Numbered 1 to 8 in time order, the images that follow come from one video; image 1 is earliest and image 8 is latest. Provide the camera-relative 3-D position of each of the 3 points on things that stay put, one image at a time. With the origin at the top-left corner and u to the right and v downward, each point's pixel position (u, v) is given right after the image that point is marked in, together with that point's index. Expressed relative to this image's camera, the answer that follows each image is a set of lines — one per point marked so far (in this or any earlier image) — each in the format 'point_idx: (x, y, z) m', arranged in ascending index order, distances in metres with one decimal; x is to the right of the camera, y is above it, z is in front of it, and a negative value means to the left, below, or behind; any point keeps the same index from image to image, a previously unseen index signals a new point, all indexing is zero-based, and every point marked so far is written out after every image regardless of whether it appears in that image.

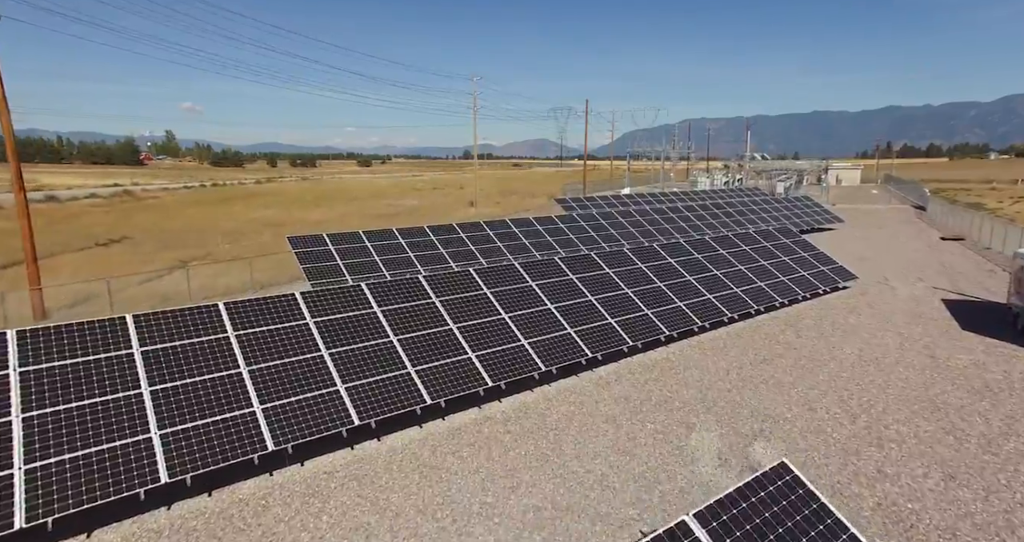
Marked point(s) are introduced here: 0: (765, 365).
0: (+8.3, -3.1, +16.9) m
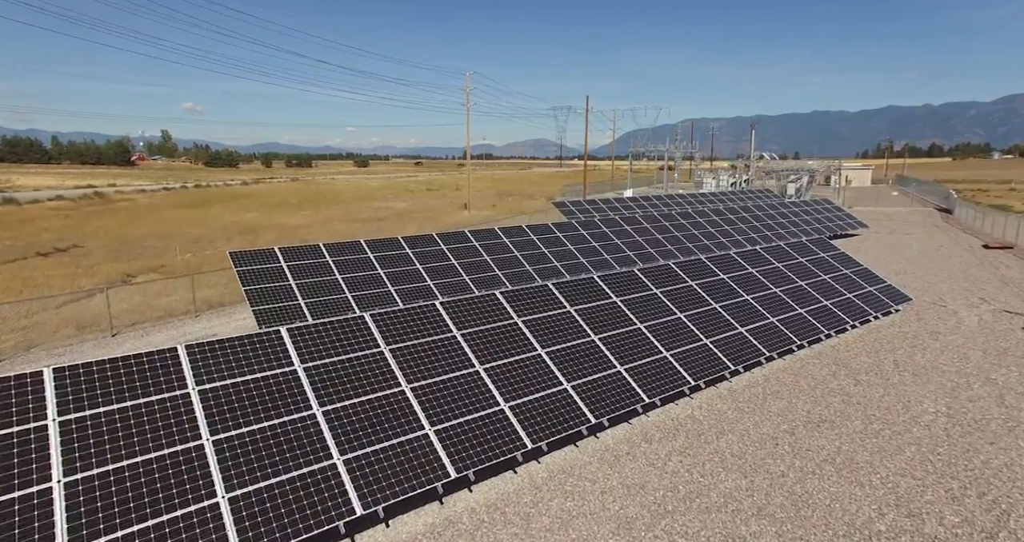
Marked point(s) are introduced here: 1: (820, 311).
0: (+7.8, -4.0, +12.8) m
1: (+11.7, -1.5, +19.5) m
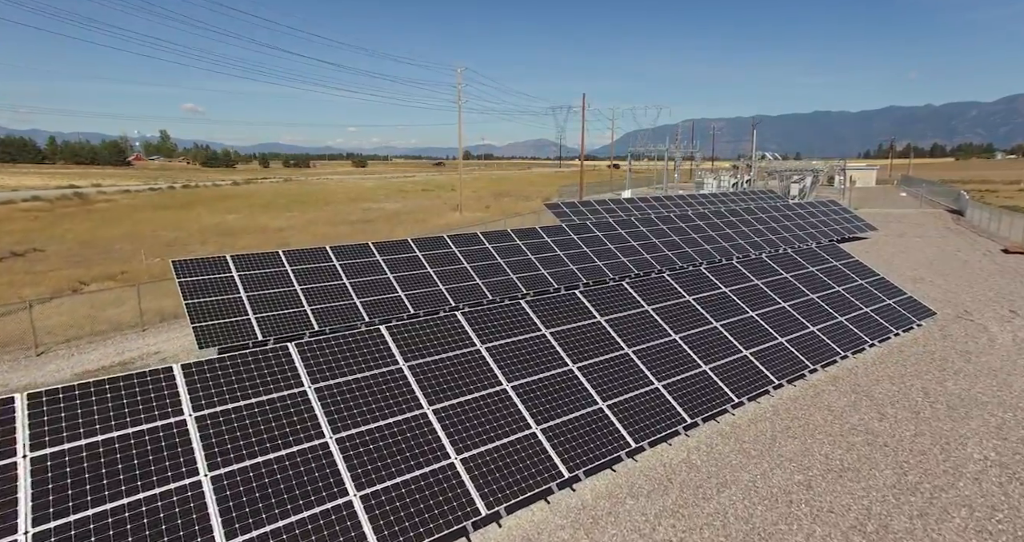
0: (+6.9, -4.4, +10.6) m
1: (+10.9, -1.9, +17.2) m
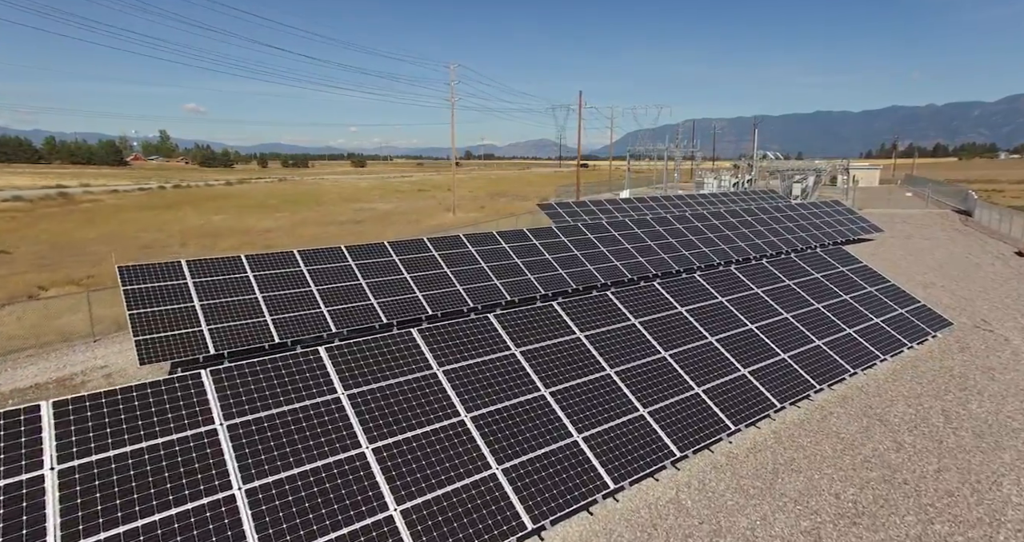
0: (+6.2, -4.6, +9.0) m
1: (+10.1, -2.1, +15.7) m
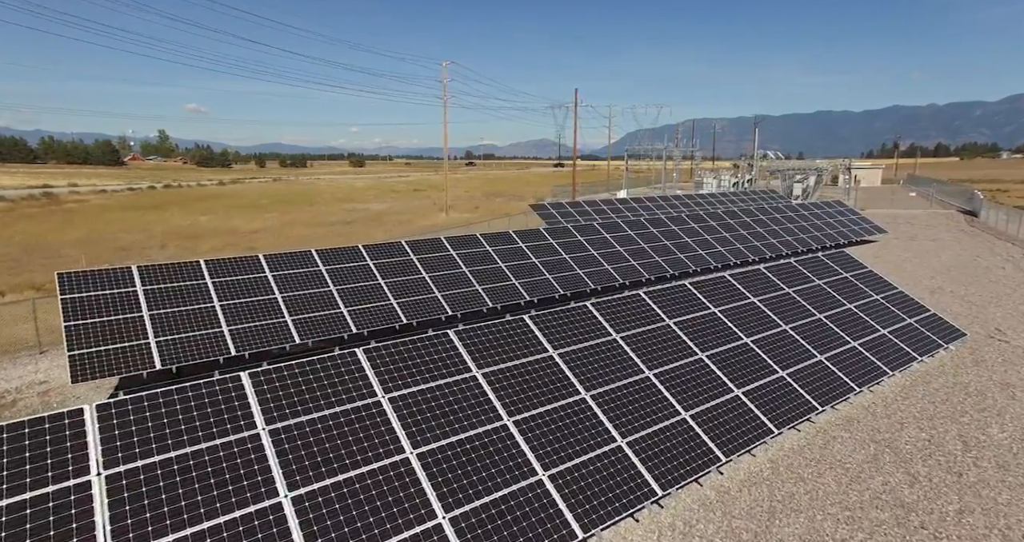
0: (+5.4, -4.8, +7.7) m
1: (+9.4, -2.3, +14.3) m
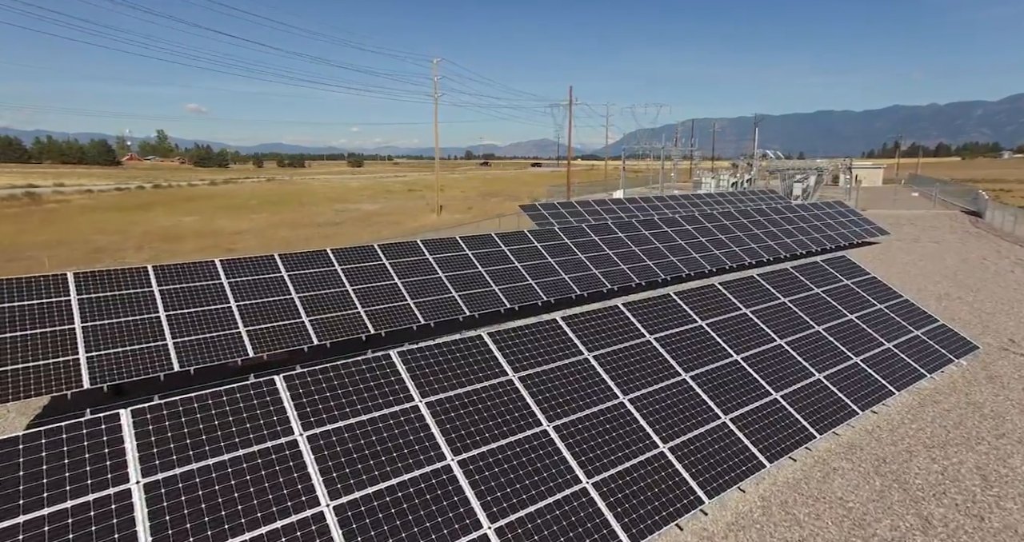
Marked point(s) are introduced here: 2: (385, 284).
0: (+4.5, -5.0, +6.3) m
1: (+8.5, -2.6, +12.9) m
2: (-4.8, -0.5, +19.2) m
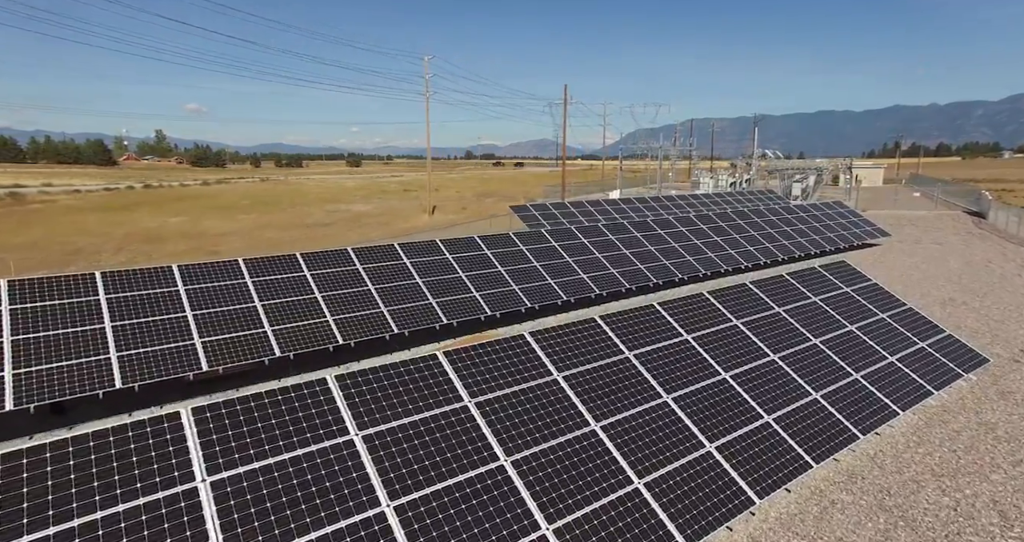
0: (+3.8, -5.2, +5.2) m
1: (+7.8, -2.8, +11.8) m
2: (-5.6, -0.7, +18.1) m
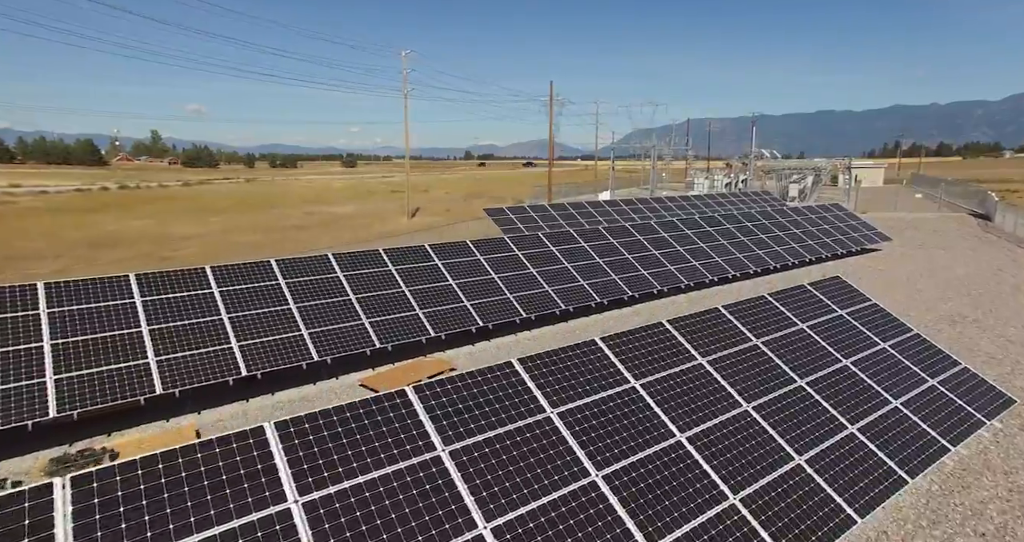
0: (+2.0, -5.7, +2.6) m
1: (+6.0, -3.3, +9.3) m
2: (-7.3, -1.2, +15.5) m
